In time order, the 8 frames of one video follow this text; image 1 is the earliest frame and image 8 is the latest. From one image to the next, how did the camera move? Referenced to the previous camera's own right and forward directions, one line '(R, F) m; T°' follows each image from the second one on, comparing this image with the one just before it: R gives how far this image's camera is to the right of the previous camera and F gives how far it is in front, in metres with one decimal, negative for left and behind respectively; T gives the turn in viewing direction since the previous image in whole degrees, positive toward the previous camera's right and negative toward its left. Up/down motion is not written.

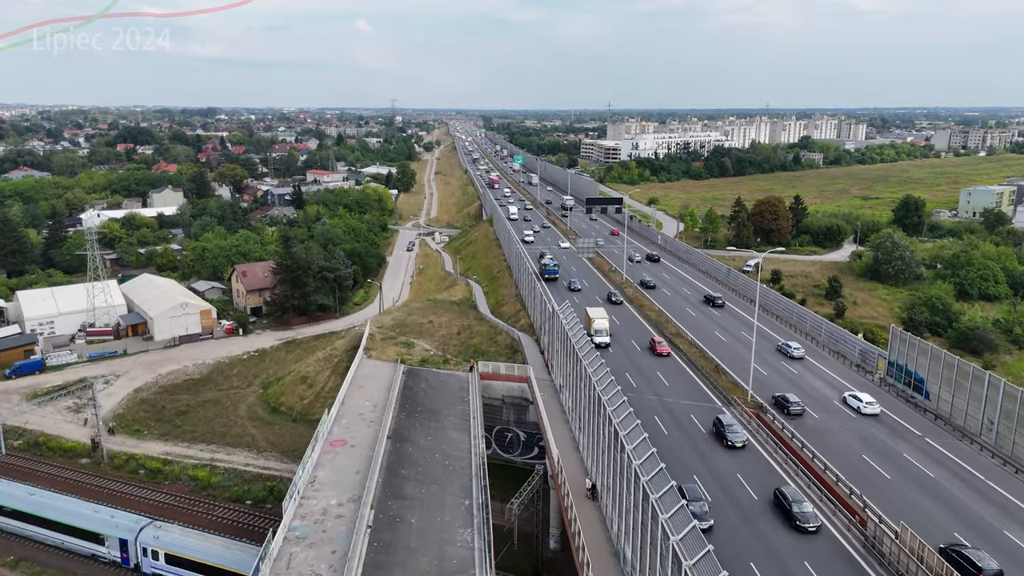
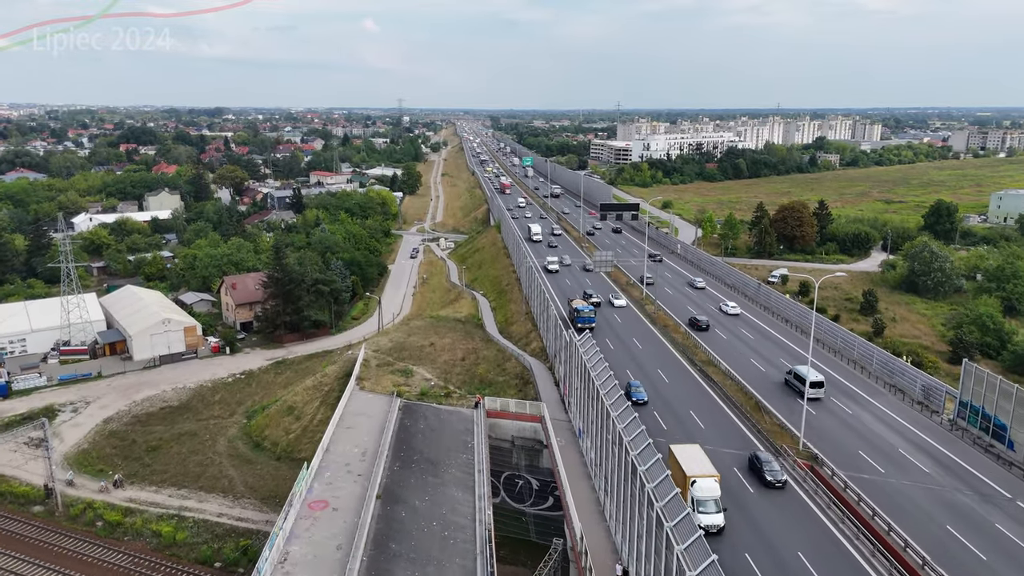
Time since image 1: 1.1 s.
(-0.2, +4.1) m; -1°
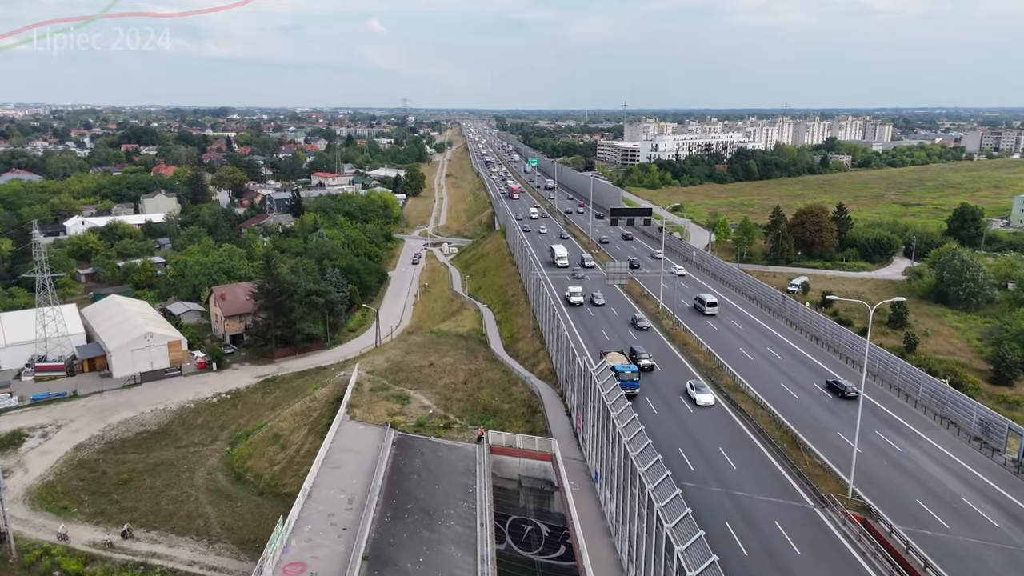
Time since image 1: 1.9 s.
(-0.1, +3.1) m; 0°
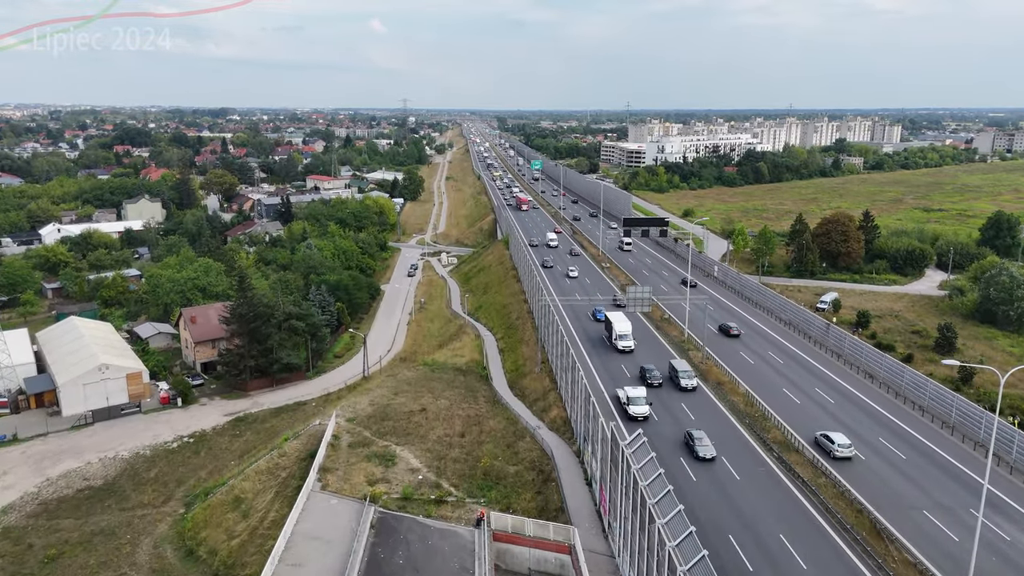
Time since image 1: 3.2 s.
(-0.2, +5.1) m; 0°
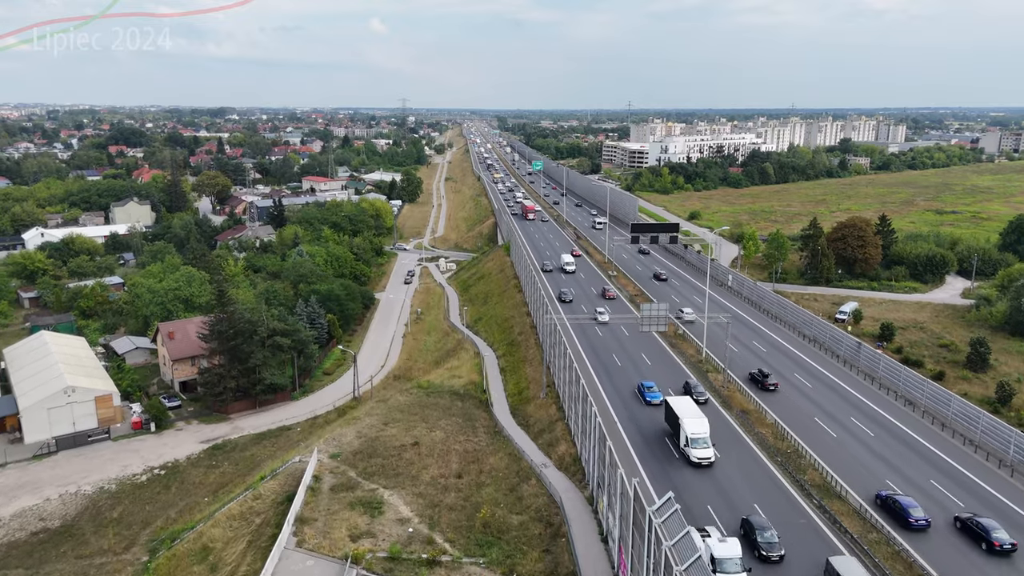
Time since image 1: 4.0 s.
(-0.1, +3.0) m; 0°
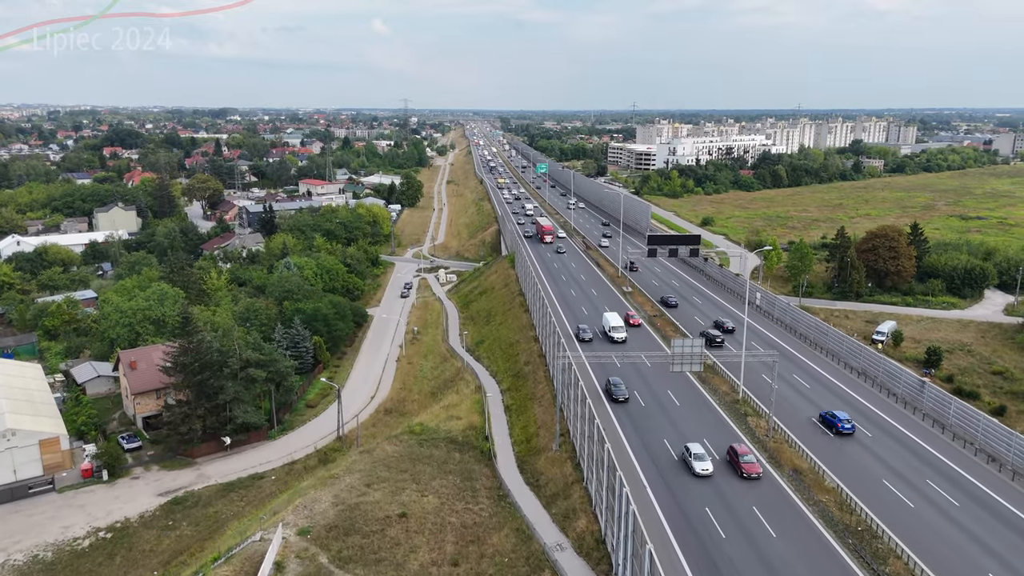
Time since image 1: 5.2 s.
(-0.2, +4.6) m; 0°
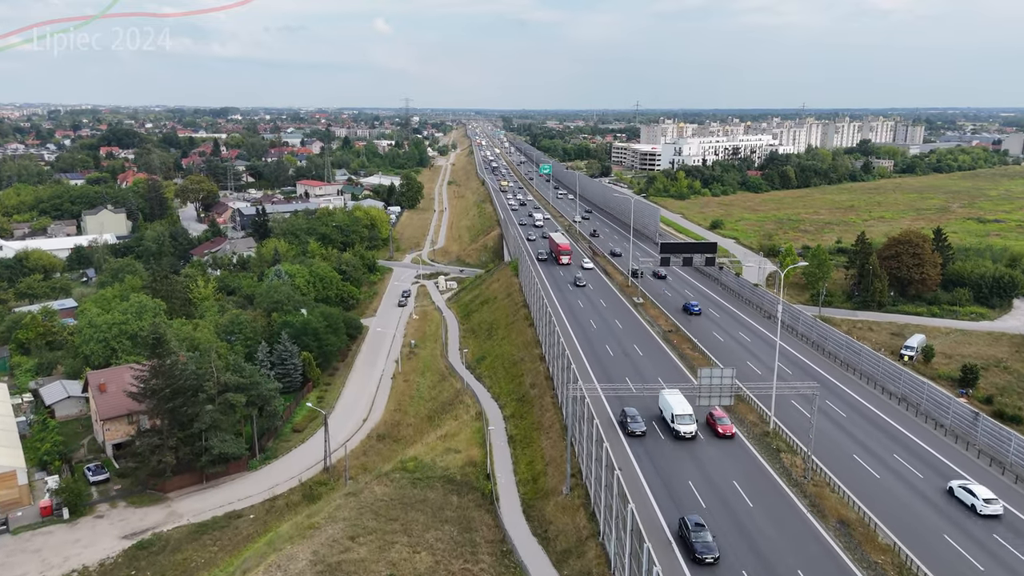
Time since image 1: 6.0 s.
(-0.1, +3.0) m; 0°
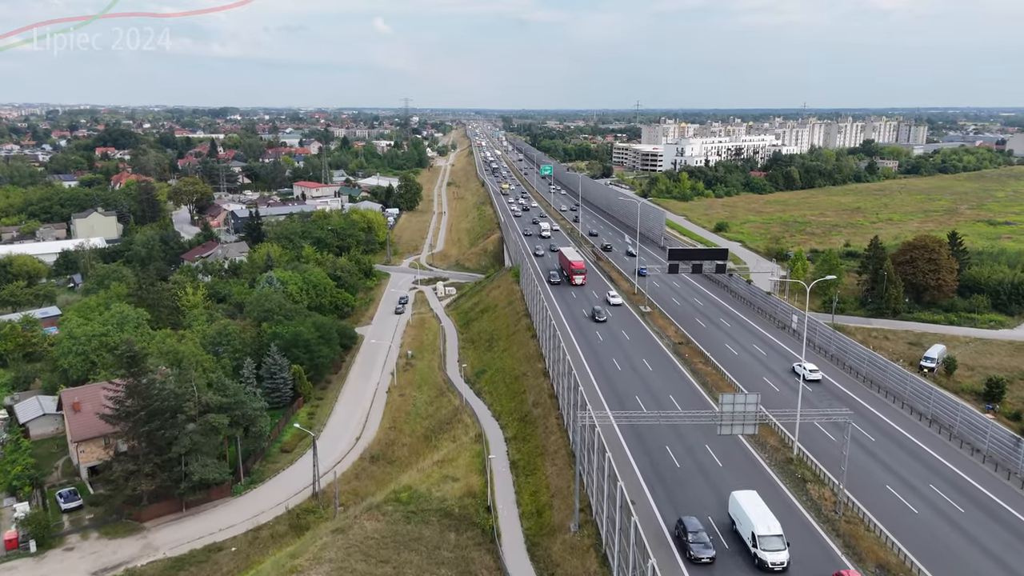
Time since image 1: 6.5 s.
(-0.1, +2.0) m; 0°
